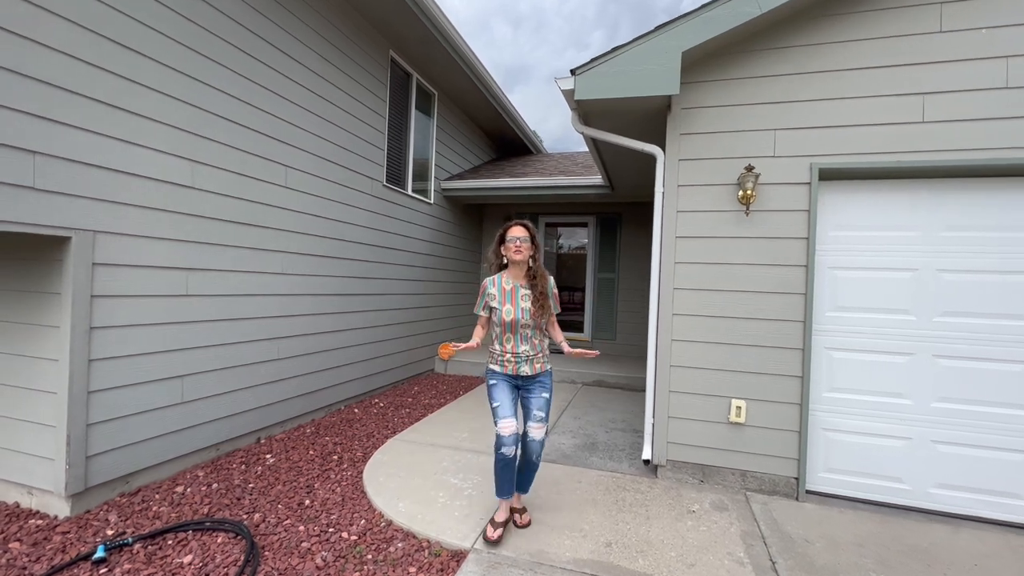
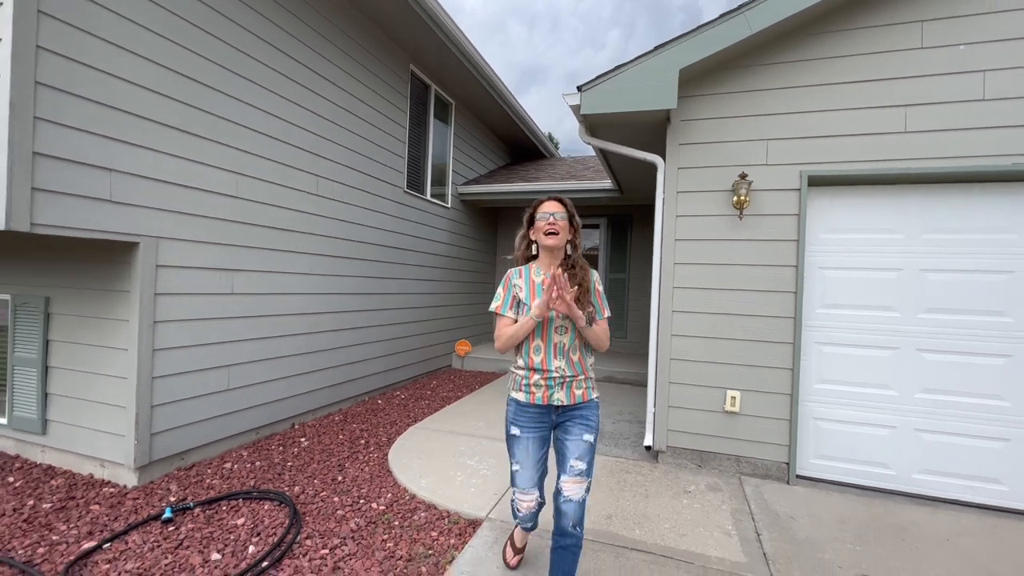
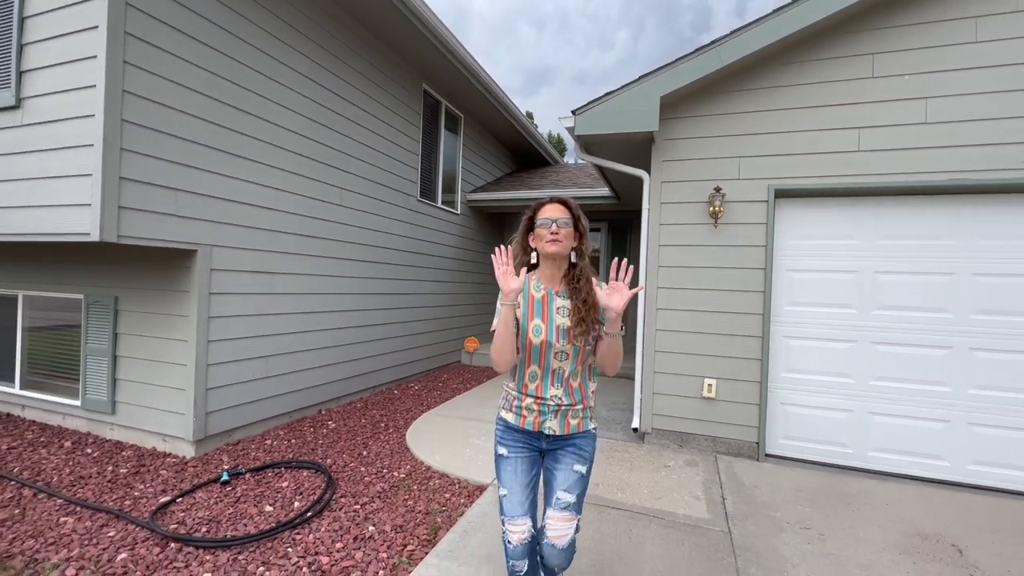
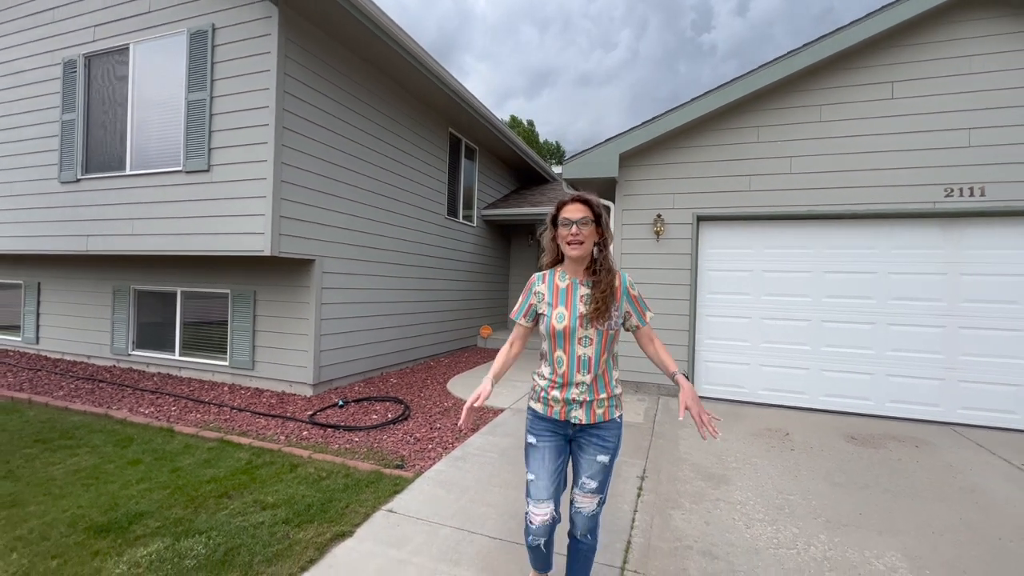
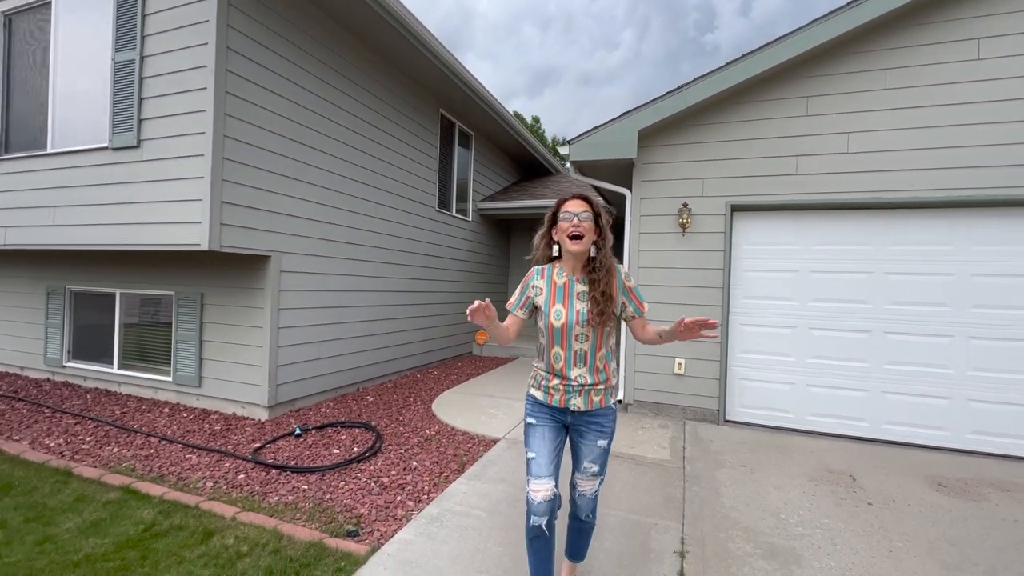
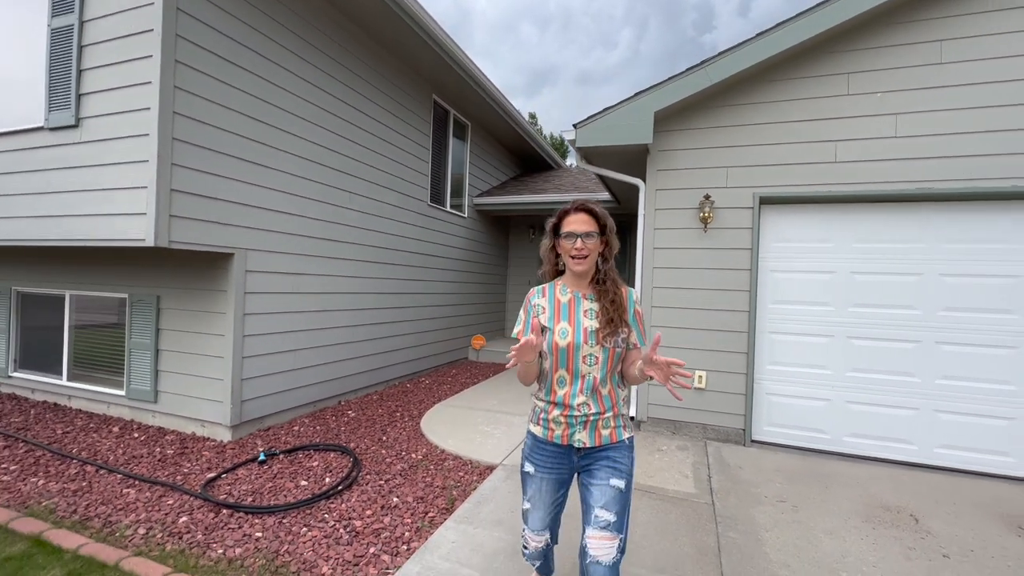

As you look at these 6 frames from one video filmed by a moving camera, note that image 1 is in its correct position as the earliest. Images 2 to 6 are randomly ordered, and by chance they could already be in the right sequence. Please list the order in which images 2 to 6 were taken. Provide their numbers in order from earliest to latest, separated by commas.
2, 3, 6, 5, 4
